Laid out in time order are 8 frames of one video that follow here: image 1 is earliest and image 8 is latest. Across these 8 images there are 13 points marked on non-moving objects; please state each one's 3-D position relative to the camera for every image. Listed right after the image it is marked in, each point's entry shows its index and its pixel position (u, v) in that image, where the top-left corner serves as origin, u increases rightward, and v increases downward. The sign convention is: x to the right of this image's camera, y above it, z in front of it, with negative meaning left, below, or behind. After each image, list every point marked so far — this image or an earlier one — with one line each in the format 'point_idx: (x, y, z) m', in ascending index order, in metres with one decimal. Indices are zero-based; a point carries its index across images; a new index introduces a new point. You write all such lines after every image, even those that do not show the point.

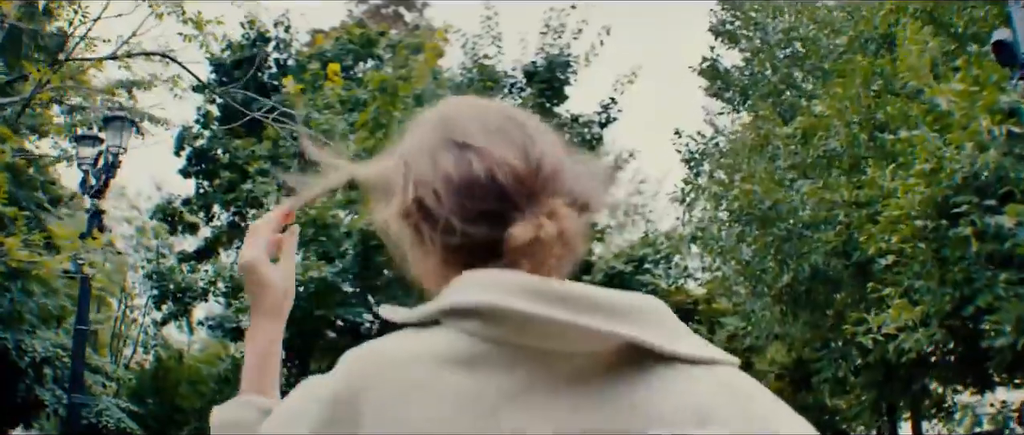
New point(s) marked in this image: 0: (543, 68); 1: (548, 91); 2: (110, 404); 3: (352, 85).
0: (+0.4, +2.0, +14.3) m
1: (+0.5, +1.7, +14.1) m
2: (-6.5, -3.0, +17.0) m
3: (-2.5, +2.1, +16.8) m
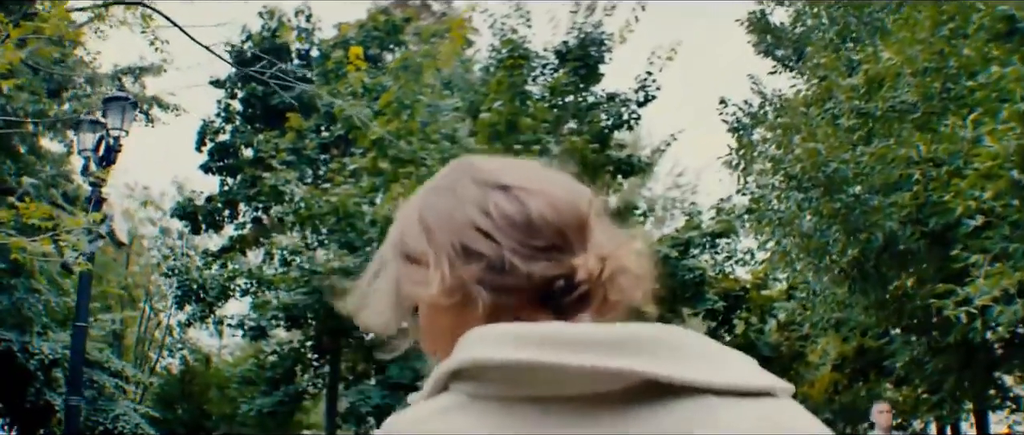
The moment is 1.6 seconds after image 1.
0: (+0.8, +2.2, +13.5) m
1: (+0.9, +1.9, +13.3) m
2: (-6.0, -3.0, +16.4) m
3: (-2.1, +2.2, +16.1) m
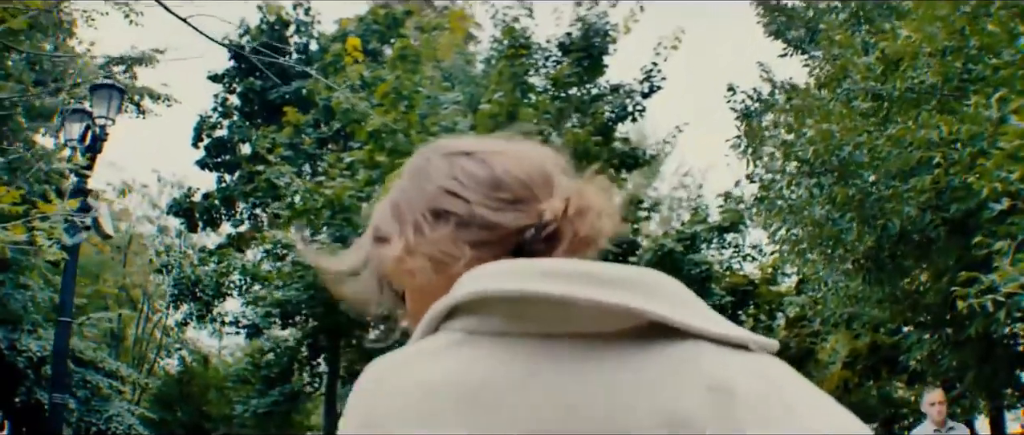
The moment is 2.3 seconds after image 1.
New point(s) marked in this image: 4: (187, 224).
0: (+0.8, +2.3, +13.2) m
1: (+0.9, +1.9, +13.0) m
2: (-5.9, -2.9, +16.1) m
3: (-2.0, +2.3, +15.8) m
4: (-5.8, -0.1, +19.0) m
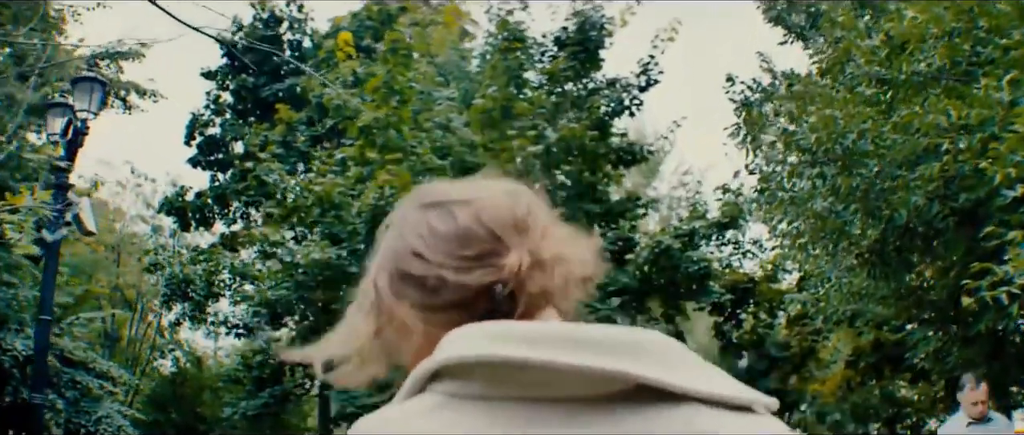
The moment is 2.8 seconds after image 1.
0: (+0.8, +2.3, +13.0) m
1: (+0.8, +2.0, +12.7) m
2: (-6.0, -2.9, +15.9) m
3: (-2.1, +2.3, +15.6) m
4: (-5.9, -0.1, +18.7) m
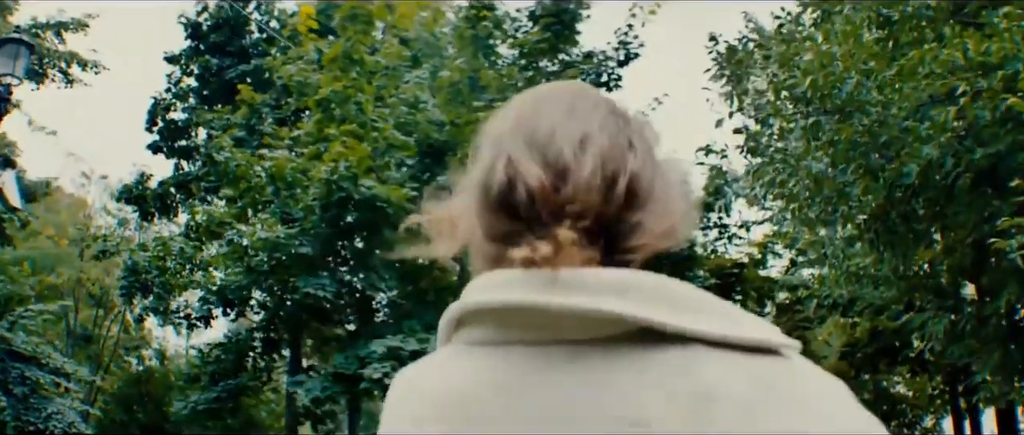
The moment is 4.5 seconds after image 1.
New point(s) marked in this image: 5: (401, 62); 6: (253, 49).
0: (+0.4, +2.5, +12.2) m
1: (+0.5, +2.2, +12.0) m
2: (-6.3, -2.7, +15.0) m
3: (-2.4, +2.5, +14.7) m
4: (-6.3, +0.1, +17.9) m
5: (-1.2, +1.7, +11.3) m
6: (-4.2, +2.7, +17.2) m
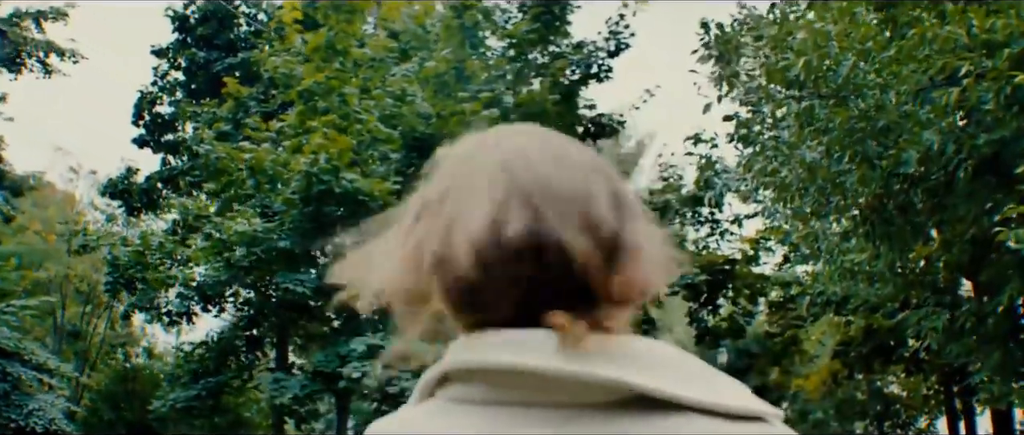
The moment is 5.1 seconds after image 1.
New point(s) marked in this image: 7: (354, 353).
0: (+0.3, +2.5, +12.0) m
1: (+0.4, +2.2, +11.7) m
2: (-6.5, -2.6, +14.8) m
3: (-2.6, +2.5, +14.5) m
4: (-6.4, +0.2, +17.6) m
5: (-1.3, +1.7, +11.1) m
6: (-4.3, +2.8, +16.9) m
7: (-1.3, -1.1, +8.9) m
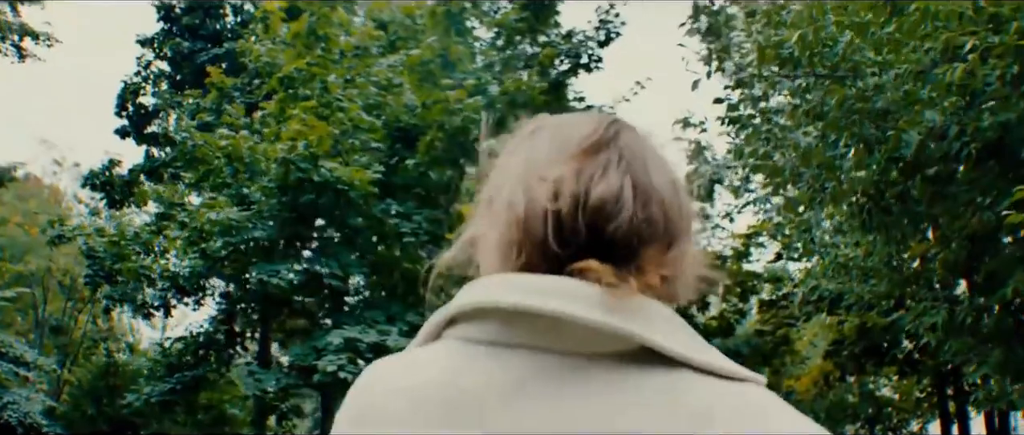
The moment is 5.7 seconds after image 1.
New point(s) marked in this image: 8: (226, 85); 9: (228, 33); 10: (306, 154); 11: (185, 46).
0: (+0.2, +2.6, +11.7) m
1: (+0.3, +2.3, +11.5) m
2: (-6.7, -2.5, +14.4) m
3: (-2.7, +2.6, +14.2) m
4: (-6.6, +0.3, +17.3) m
5: (-1.4, +1.8, +10.8) m
6: (-4.5, +2.9, +16.6) m
7: (-1.5, -1.1, +8.6) m
8: (-4.0, +1.8, +14.6) m
9: (-4.5, +2.9, +16.6) m
10: (-1.7, +0.5, +8.8) m
11: (-5.1, +2.6, +16.4) m
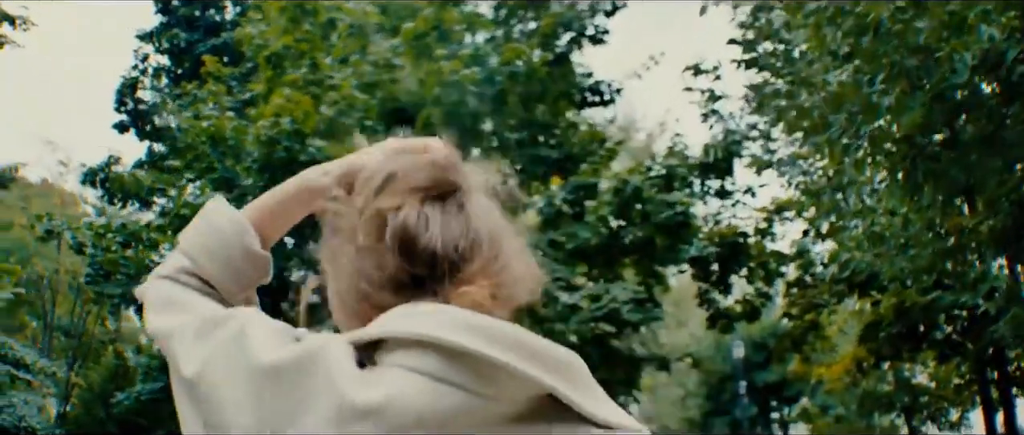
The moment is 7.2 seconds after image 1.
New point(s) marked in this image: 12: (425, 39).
0: (+0.2, +2.8, +11.1) m
1: (+0.3, +2.4, +10.8) m
2: (-6.5, -2.5, +13.9) m
3: (-2.6, +2.7, +13.6) m
4: (-6.4, +0.3, +16.8) m
5: (-1.4, +1.9, +10.2) m
6: (-4.3, +3.0, +16.1) m
7: (-1.4, -0.9, +8.0) m
8: (-3.8, +1.9, +14.0) m
9: (-4.3, +3.0, +16.1) m
10: (-1.7, +0.6, +8.2) m
11: (-4.9, +2.7, +15.9) m
12: (-0.8, +1.6, +9.6) m
